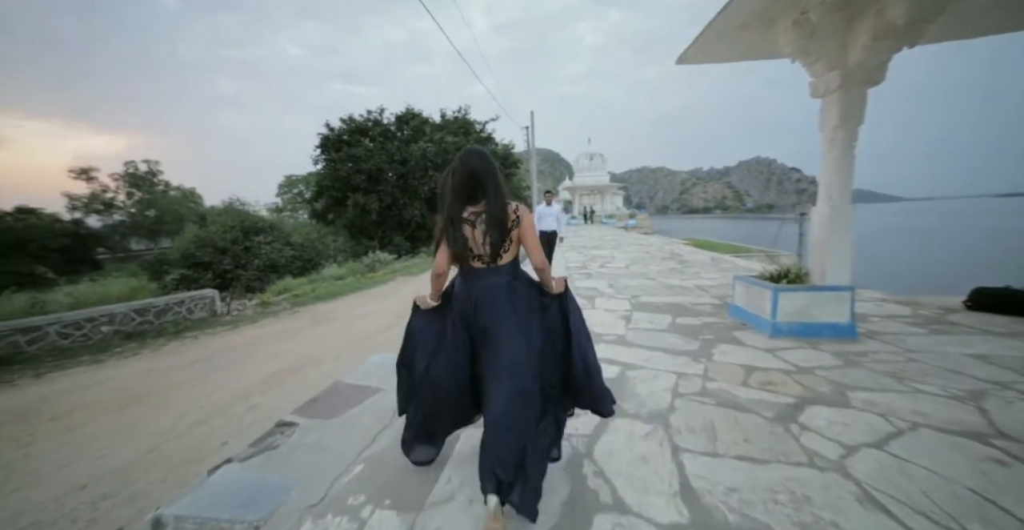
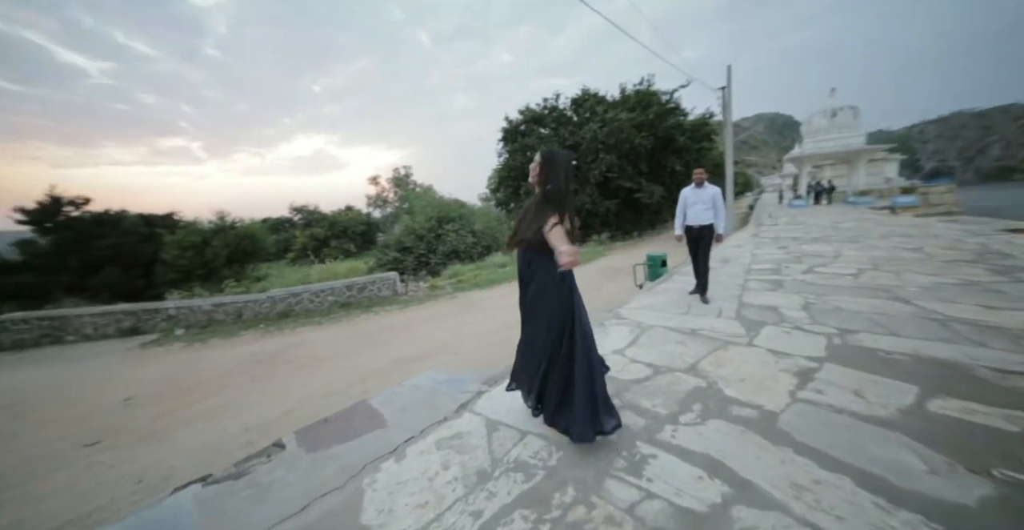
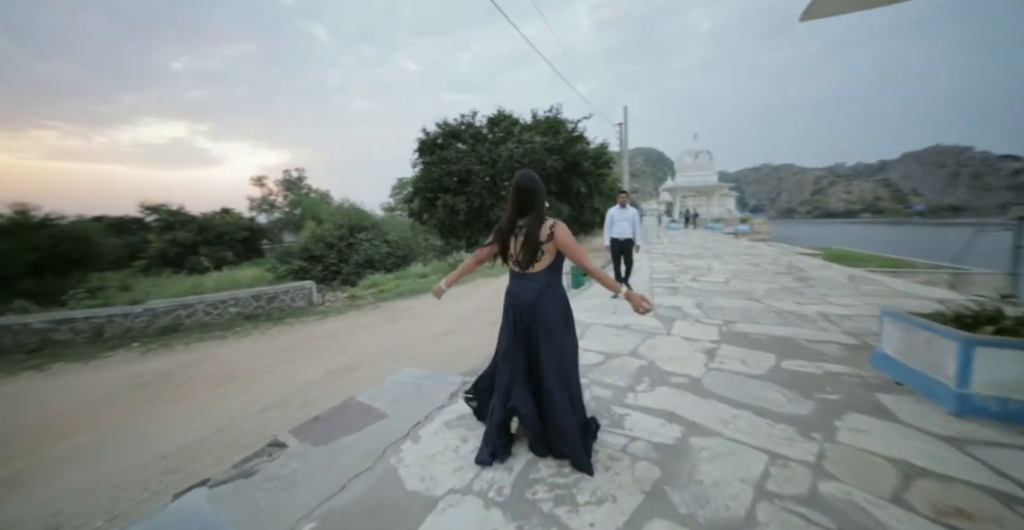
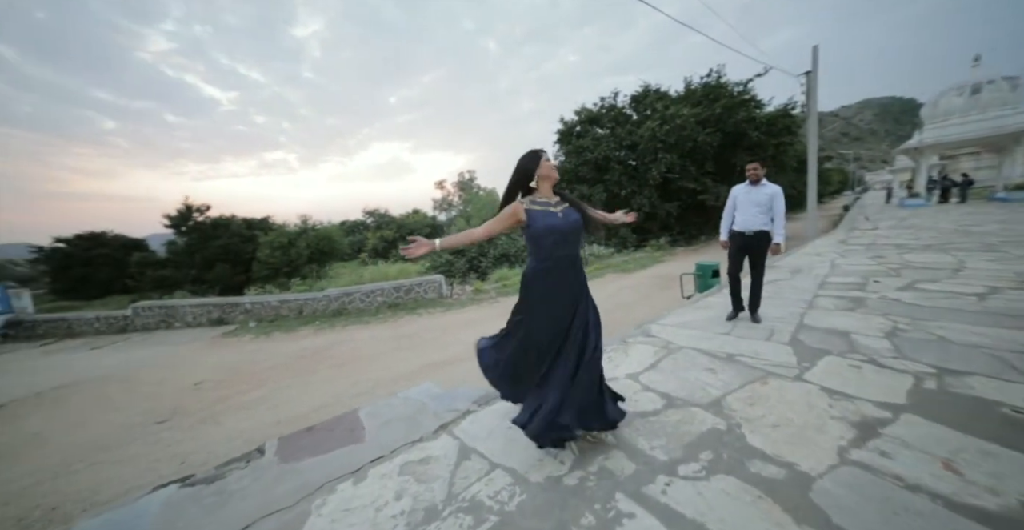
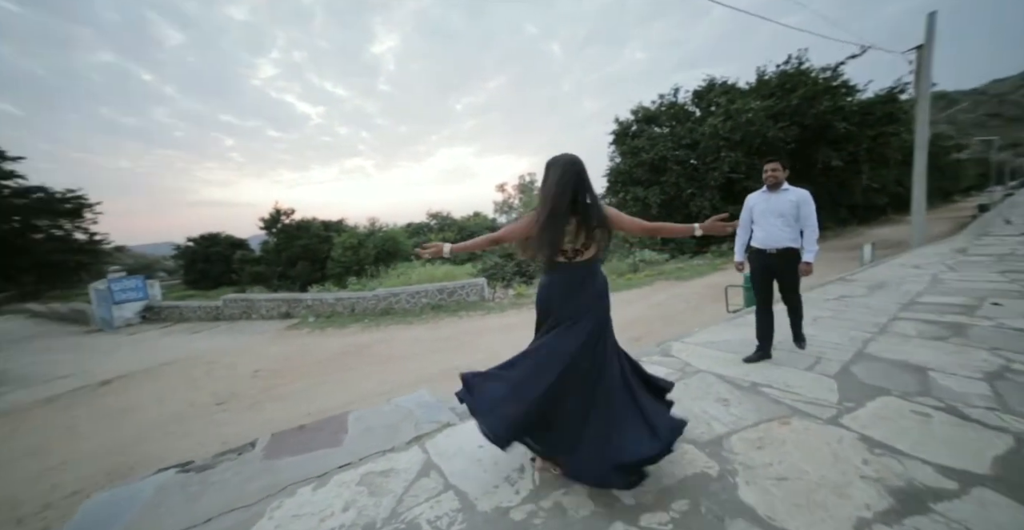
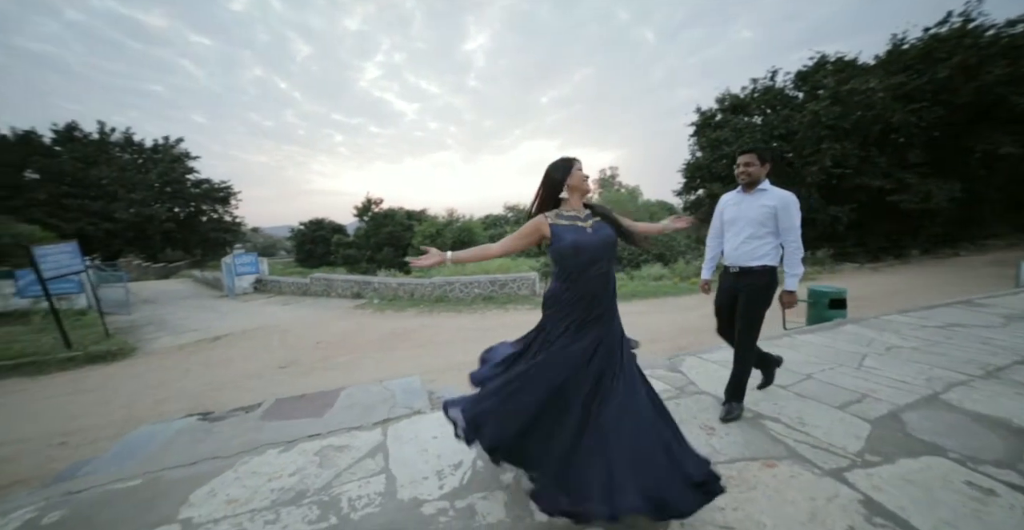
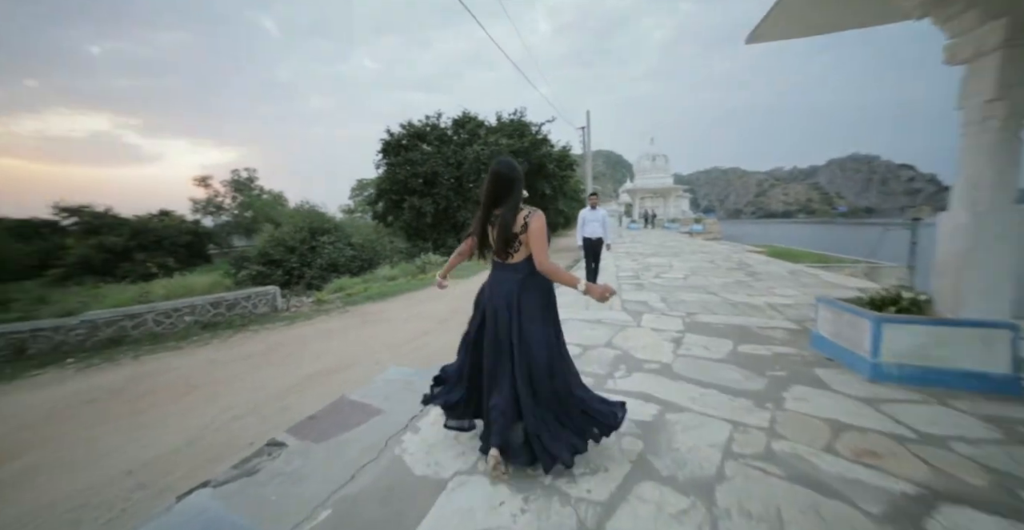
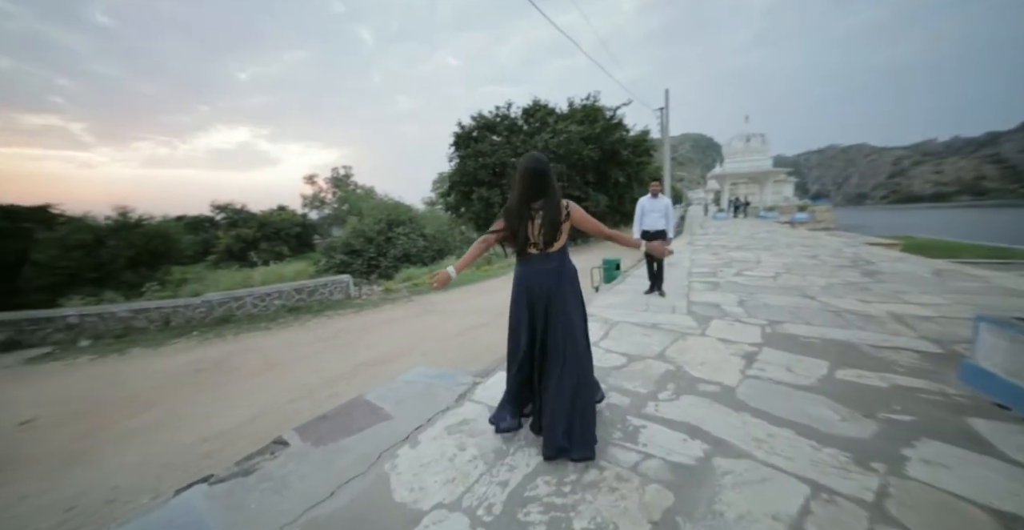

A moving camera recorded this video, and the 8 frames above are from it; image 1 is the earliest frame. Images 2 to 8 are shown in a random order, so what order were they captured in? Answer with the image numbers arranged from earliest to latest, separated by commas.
7, 3, 8, 2, 4, 5, 6
